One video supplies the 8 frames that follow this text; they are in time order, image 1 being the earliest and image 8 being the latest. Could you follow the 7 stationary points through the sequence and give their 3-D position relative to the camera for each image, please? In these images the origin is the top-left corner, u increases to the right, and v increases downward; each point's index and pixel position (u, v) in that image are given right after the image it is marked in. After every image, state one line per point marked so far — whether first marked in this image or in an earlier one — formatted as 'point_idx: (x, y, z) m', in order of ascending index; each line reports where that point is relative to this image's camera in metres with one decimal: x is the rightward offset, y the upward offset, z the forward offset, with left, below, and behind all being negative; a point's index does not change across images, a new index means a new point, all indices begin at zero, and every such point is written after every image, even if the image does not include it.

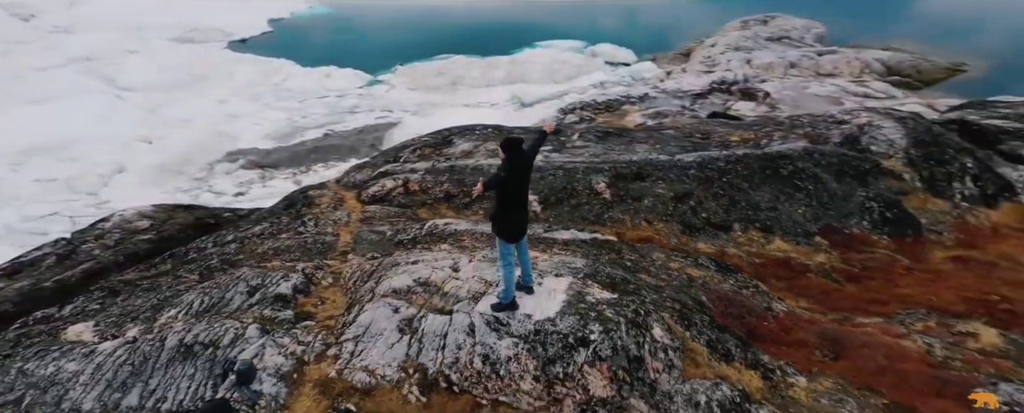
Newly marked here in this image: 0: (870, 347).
0: (+9.1, -3.6, +15.8) m
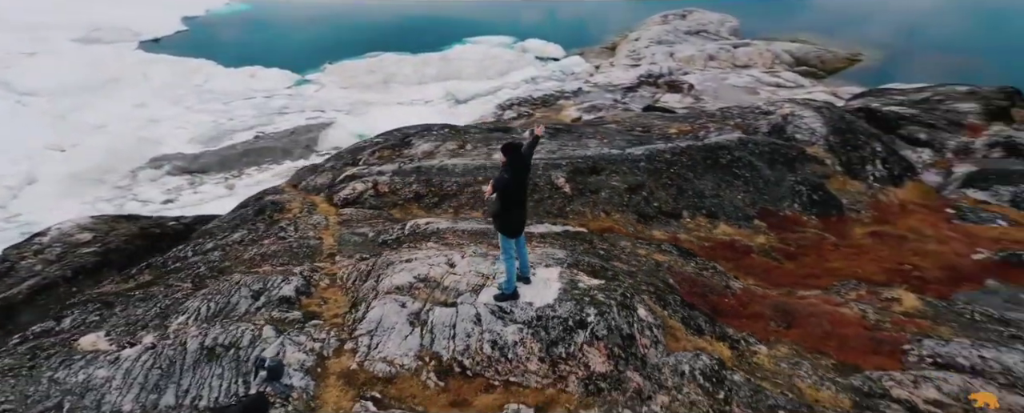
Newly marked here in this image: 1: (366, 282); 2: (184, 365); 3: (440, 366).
0: (+8.8, -3.2, +18.1) m
1: (-3.8, -2.0, +16.4) m
2: (-6.7, -3.3, +13.5) m
3: (-1.5, -3.4, +13.4) m
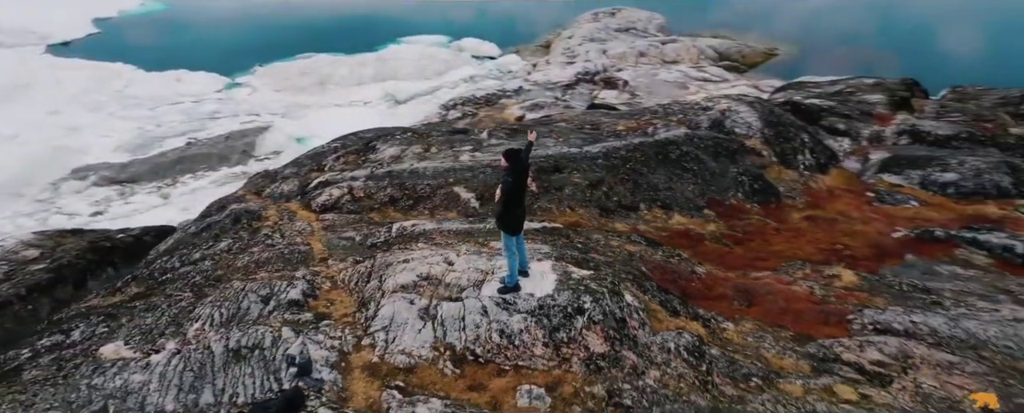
0: (+8.5, -2.8, +20.3) m
1: (-3.9, -2.1, +17.3) m
2: (-6.5, -3.5, +14.2) m
3: (-1.3, -3.5, +14.6) m
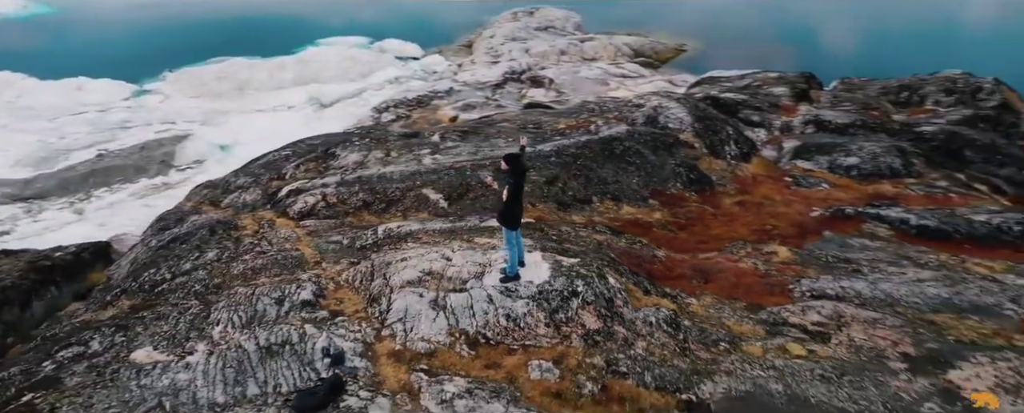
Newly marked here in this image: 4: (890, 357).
0: (+7.9, -2.4, +23.1) m
1: (-4.1, -2.2, +18.6) m
2: (-6.2, -3.7, +15.2) m
3: (-1.1, -3.5, +16.2) m
4: (+11.0, -4.3, +18.2) m
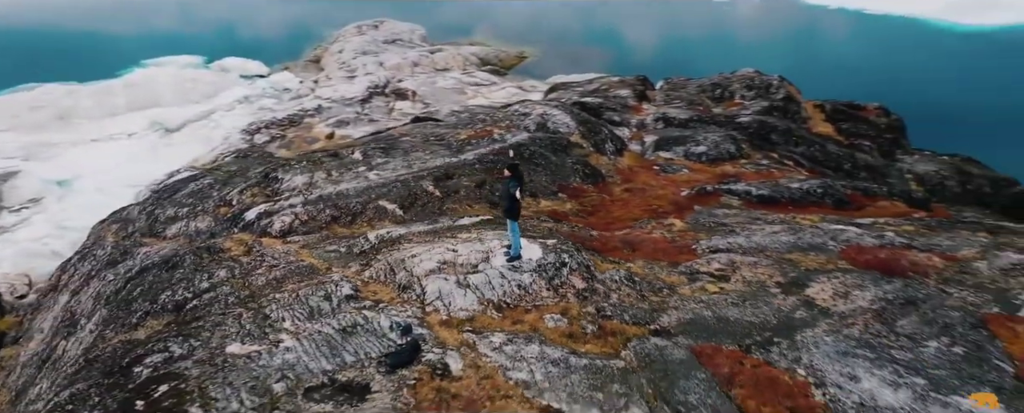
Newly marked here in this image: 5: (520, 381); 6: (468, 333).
0: (+6.3, -1.6, +30.1) m
1: (-4.1, -2.5, +22.8) m
2: (-5.2, -4.1, +19.0) m
3: (-0.6, -3.4, +21.2) m
4: (+10.7, -3.1, +26.0) m
5: (+0.3, -5.1, +18.3) m
6: (-1.4, -4.1, +19.9) m
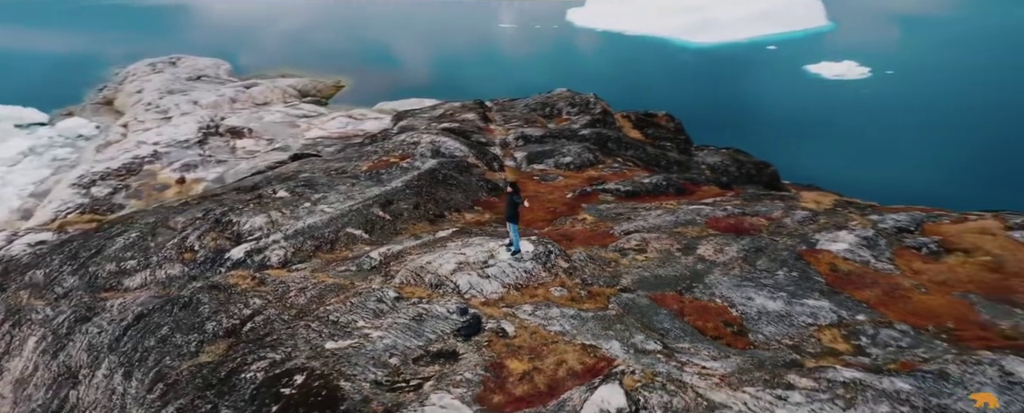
0: (+3.8, -1.6, +38.7) m
1: (-3.9, -3.2, +28.6) m
2: (-3.6, -4.8, +24.6) m
3: (0.0, -3.7, +28.1) m
4: (+9.3, -2.4, +36.1) m
5: (+1.9, -5.1, +25.6) m
6: (-0.3, -4.4, +26.6) m
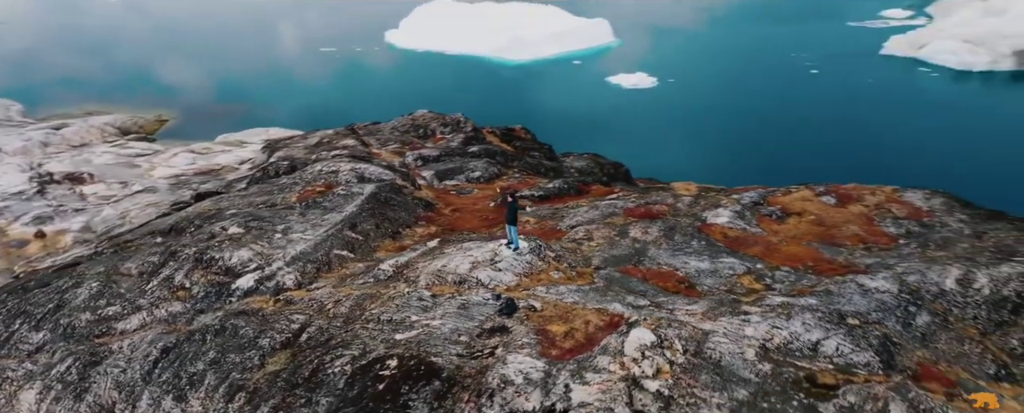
0: (+1.1, -1.9, +45.8) m
1: (-3.5, -3.8, +34.0) m
2: (-1.9, -5.2, +30.2) m
3: (+0.5, -3.8, +34.6) m
4: (+7.1, -2.0, +44.9) m
5: (+3.2, -5.0, +32.7) m
6: (+0.7, -4.5, +33.1) m
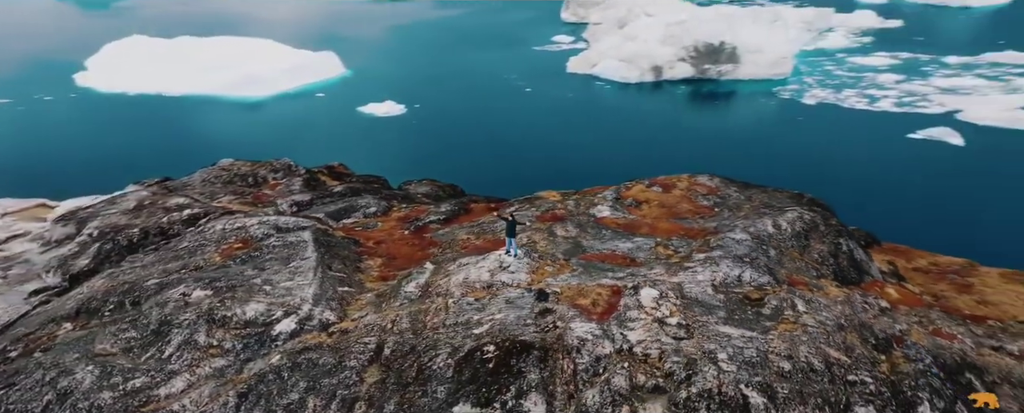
0: (-2.9, -3.4, +54.4) m
1: (-2.3, -5.1, +41.8) m
2: (+0.8, -6.0, +38.9) m
3: (+1.1, -4.6, +43.9) m
4: (+3.0, -2.6, +55.9) m
5: (+4.5, -5.3, +43.1) m
6: (+2.0, -5.2, +42.5) m
